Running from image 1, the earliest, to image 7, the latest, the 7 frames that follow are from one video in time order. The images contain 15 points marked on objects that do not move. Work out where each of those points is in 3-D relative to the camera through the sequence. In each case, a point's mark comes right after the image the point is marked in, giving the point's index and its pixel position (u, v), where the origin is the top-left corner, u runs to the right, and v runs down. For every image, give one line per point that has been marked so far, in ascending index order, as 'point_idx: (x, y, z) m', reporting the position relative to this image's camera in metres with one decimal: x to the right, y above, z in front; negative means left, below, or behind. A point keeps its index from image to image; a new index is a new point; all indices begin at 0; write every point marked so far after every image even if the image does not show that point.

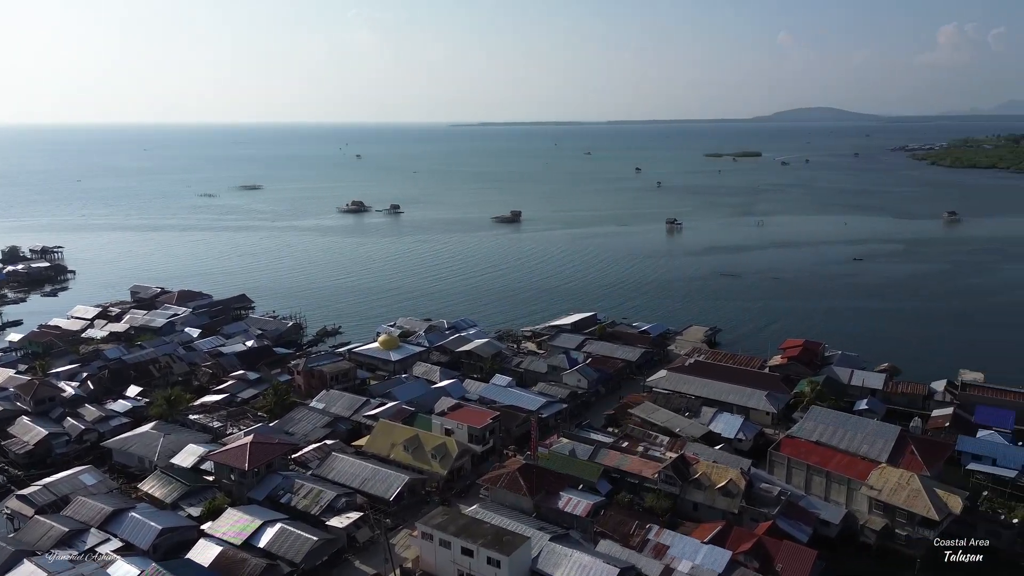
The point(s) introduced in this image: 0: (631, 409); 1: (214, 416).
0: (+3.3, -3.0, +18.1) m
1: (-7.4, -3.2, +18.1) m
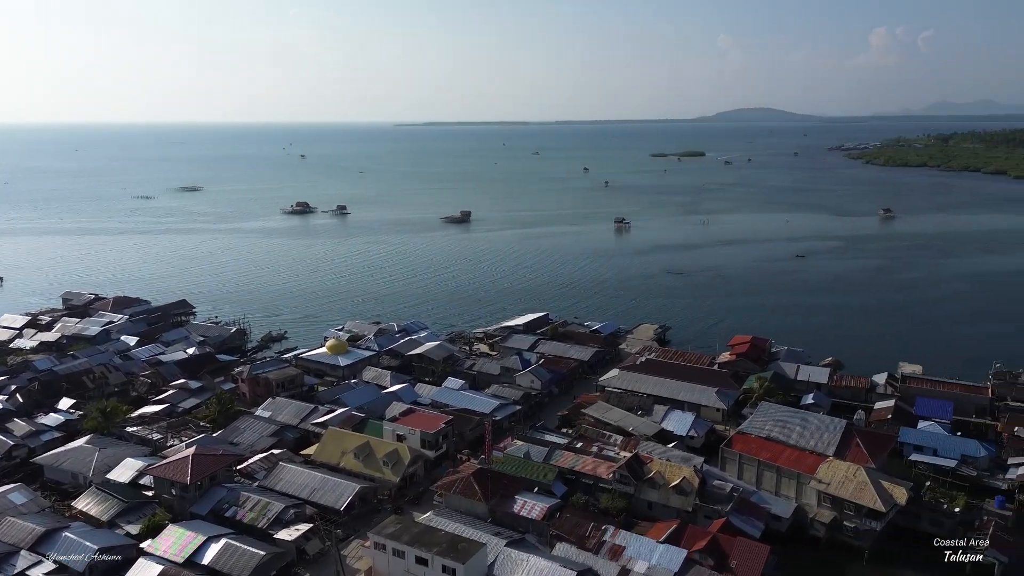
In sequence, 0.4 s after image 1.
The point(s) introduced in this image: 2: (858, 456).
0: (+1.8, -3.0, +18.0) m
1: (-8.8, -3.4, +17.8) m
2: (+6.9, -3.4, +14.4) m
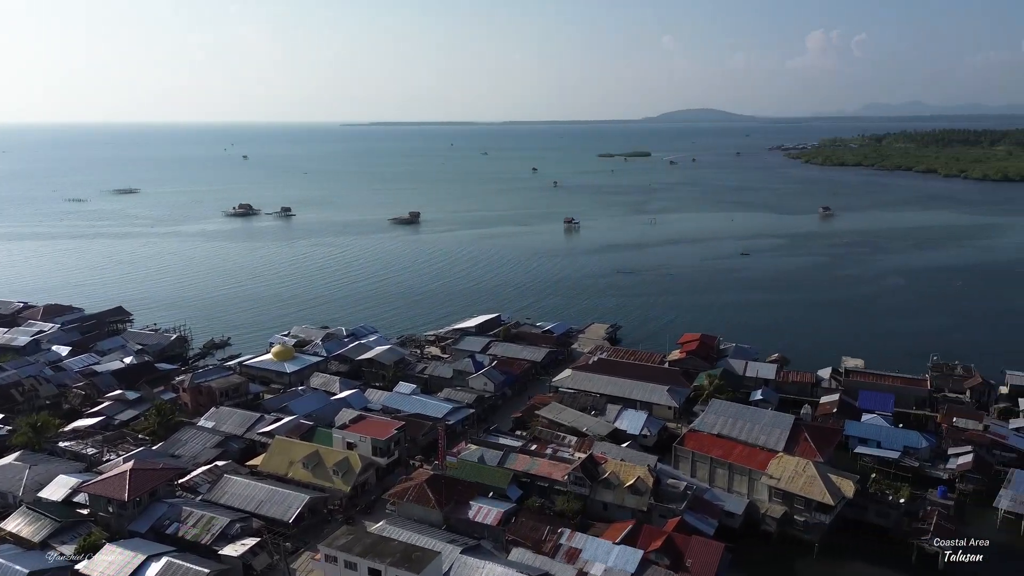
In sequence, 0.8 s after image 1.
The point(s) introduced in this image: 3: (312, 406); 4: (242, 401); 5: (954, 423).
0: (+0.7, -3.0, +17.9) m
1: (-10.0, -3.6, +17.0) m
2: (+6.0, -3.3, +14.7) m
3: (-5.1, -3.0, +18.3) m
4: (-7.2, -3.0, +19.3) m
5: (+10.5, -3.2, +17.1) m
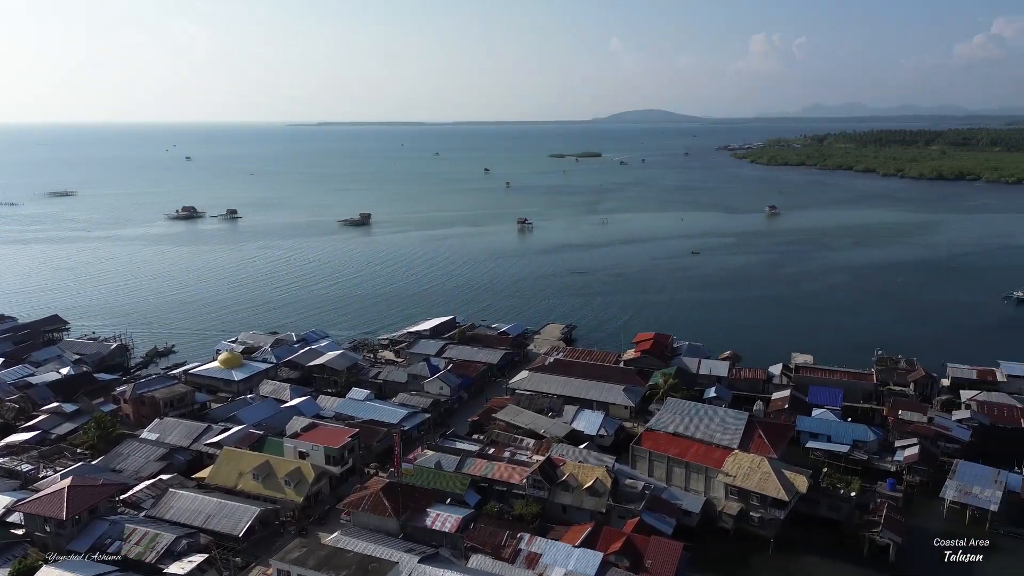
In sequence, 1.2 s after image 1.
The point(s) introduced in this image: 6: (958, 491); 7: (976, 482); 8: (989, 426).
0: (-0.4, -3.1, +17.8) m
1: (-10.9, -3.8, +16.1) m
2: (+5.1, -3.3, +14.9) m
3: (-6.2, -3.1, +17.7) m
4: (-8.4, -3.2, +18.6) m
5: (+9.4, -3.1, +17.5) m
6: (+8.7, -3.9, +14.0) m
7: (+9.2, -3.8, +14.2) m
8: (+11.3, -3.3, +17.1) m
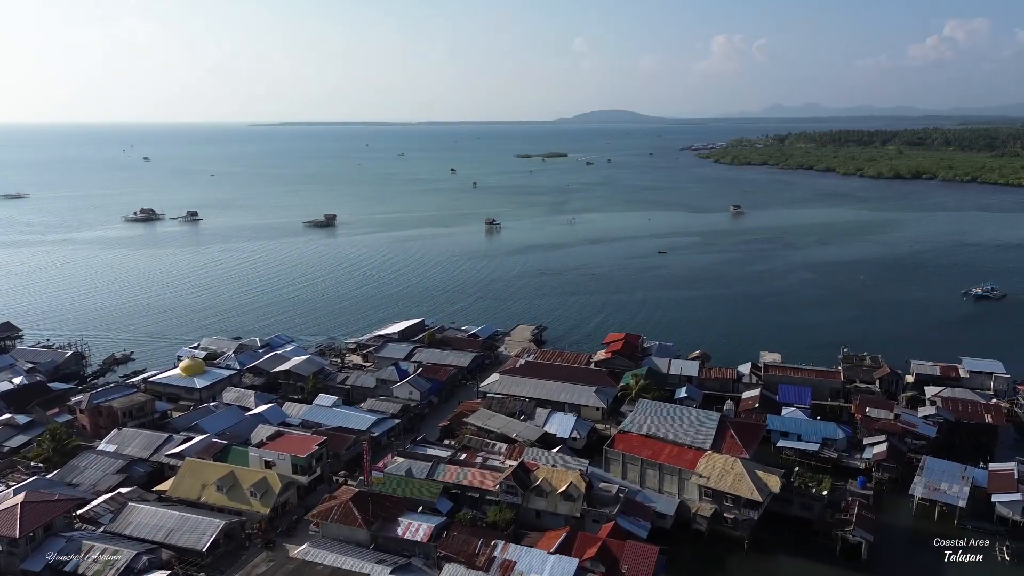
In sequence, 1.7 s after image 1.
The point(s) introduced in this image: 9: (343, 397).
0: (-1.1, -3.1, +17.5) m
1: (-11.5, -4.0, +15.4) m
2: (+4.6, -3.3, +14.9) m
3: (-6.9, -3.2, +17.2) m
4: (-9.1, -3.3, +18.0) m
5: (+8.7, -3.1, +17.7) m
6: (+8.1, -3.9, +14.2) m
7: (+8.6, -3.8, +14.4) m
8: (+10.6, -3.2, +17.3) m
9: (-4.7, -3.0, +19.9) m
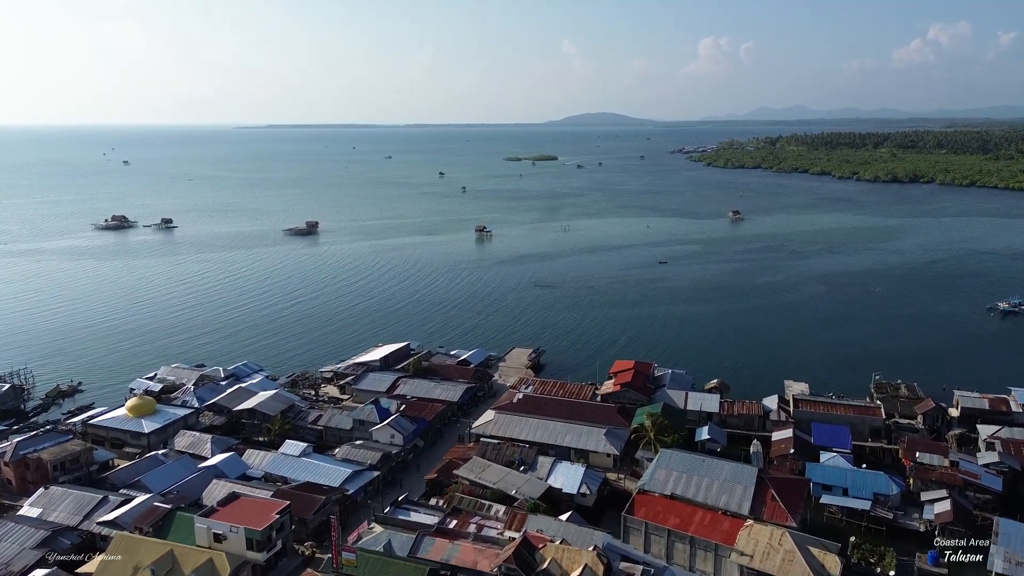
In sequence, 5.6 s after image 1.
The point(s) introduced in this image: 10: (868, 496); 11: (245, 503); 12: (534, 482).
0: (-1.2, -3.7, +15.0) m
1: (-11.5, -4.6, +12.7) m
2: (+4.6, -3.9, +12.5) m
3: (-6.9, -3.9, +14.7) m
4: (-9.1, -4.0, +15.4) m
5: (+8.7, -3.6, +15.4) m
6: (+8.2, -4.5, +11.9) m
7: (+8.6, -4.4, +12.1) m
8: (+10.6, -3.8, +15.0) m
9: (-4.7, -3.6, +17.4) m
10: (+6.9, -4.1, +14.0) m
11: (-4.8, -3.9, +13.0) m
12: (+0.4, -3.9, +14.5) m
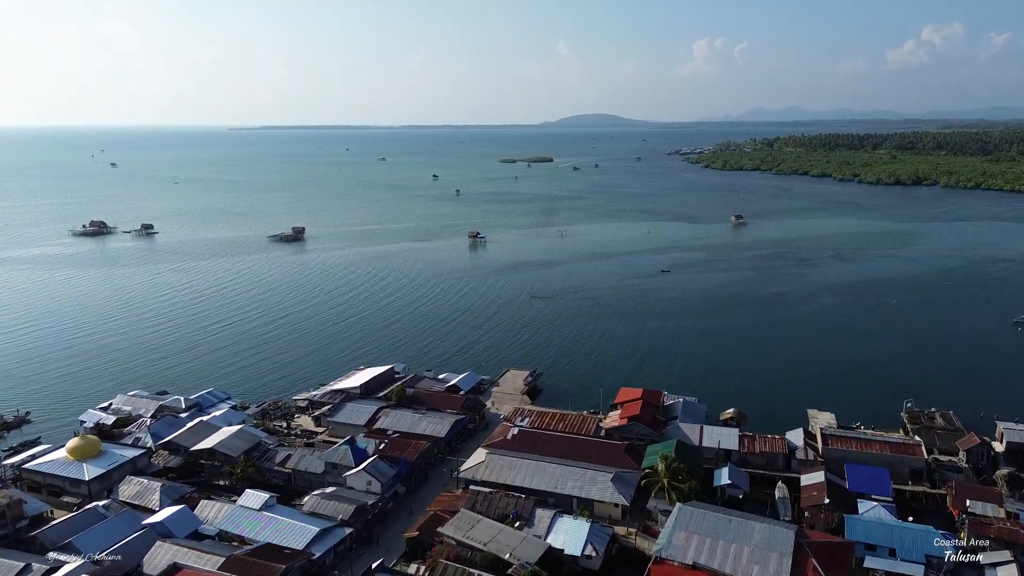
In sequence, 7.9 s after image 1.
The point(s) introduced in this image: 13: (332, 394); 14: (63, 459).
0: (-1.3, -4.2, +13.0) m
1: (-11.6, -5.1, +10.7) m
2: (+4.5, -4.4, +10.5) m
3: (-7.0, -4.4, +12.6) m
4: (-9.3, -4.5, +13.3) m
5: (+8.6, -4.1, +13.4) m
6: (+8.1, -5.0, +9.9) m
7: (+8.5, -4.8, +10.1) m
8: (+10.5, -4.3, +13.1) m
9: (-4.9, -4.1, +15.4) m
10: (+6.8, -4.5, +12.1) m
11: (-4.9, -4.4, +11.0) m
12: (+0.3, -4.4, +12.5) m
13: (-4.8, -2.9, +19.3) m
14: (-9.4, -3.6, +15.2) m
